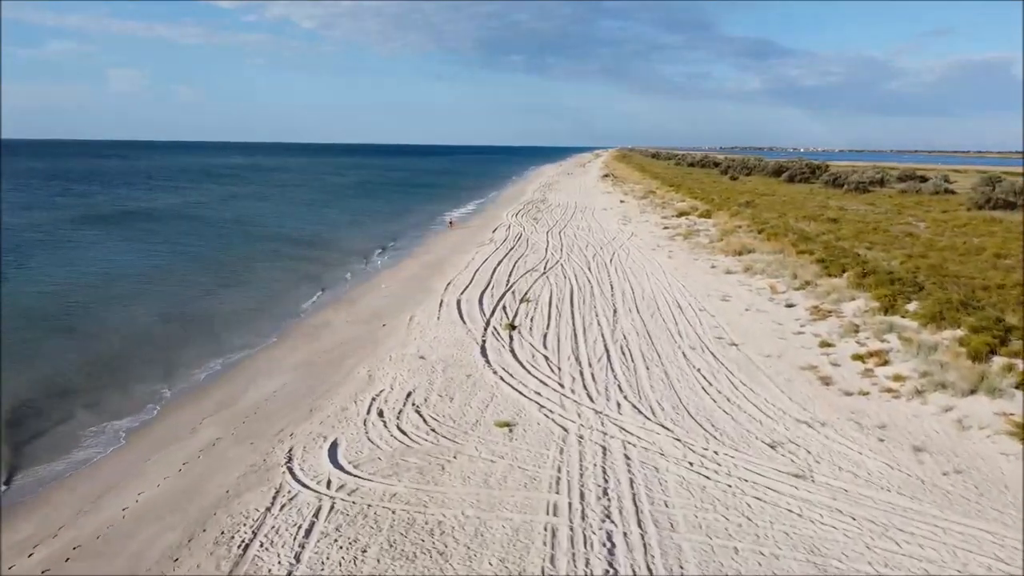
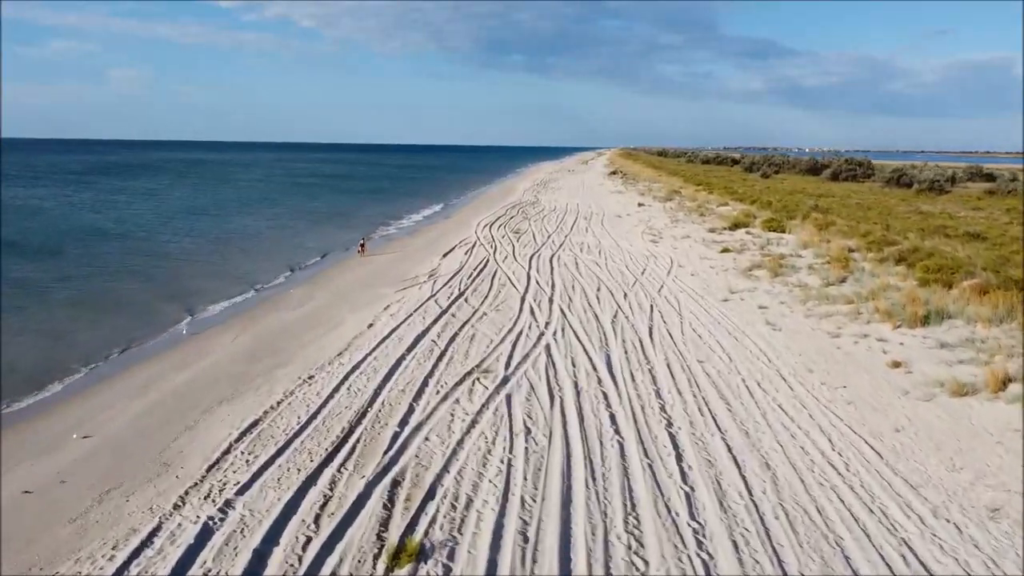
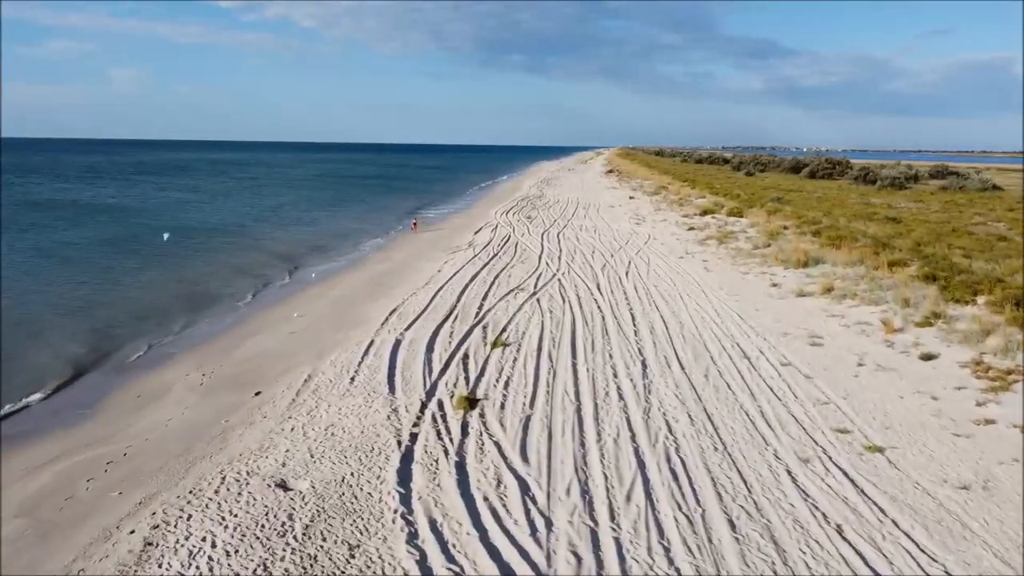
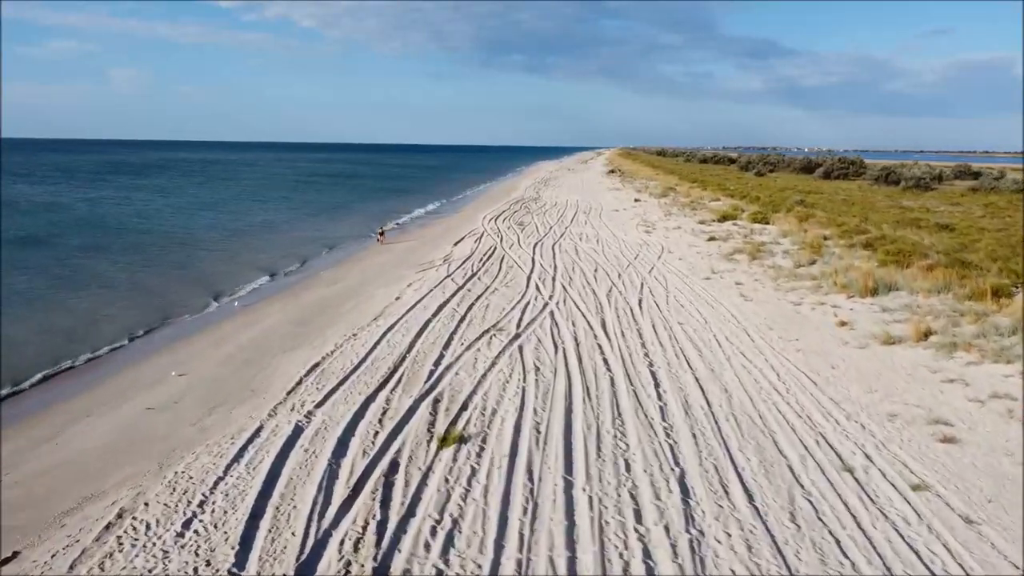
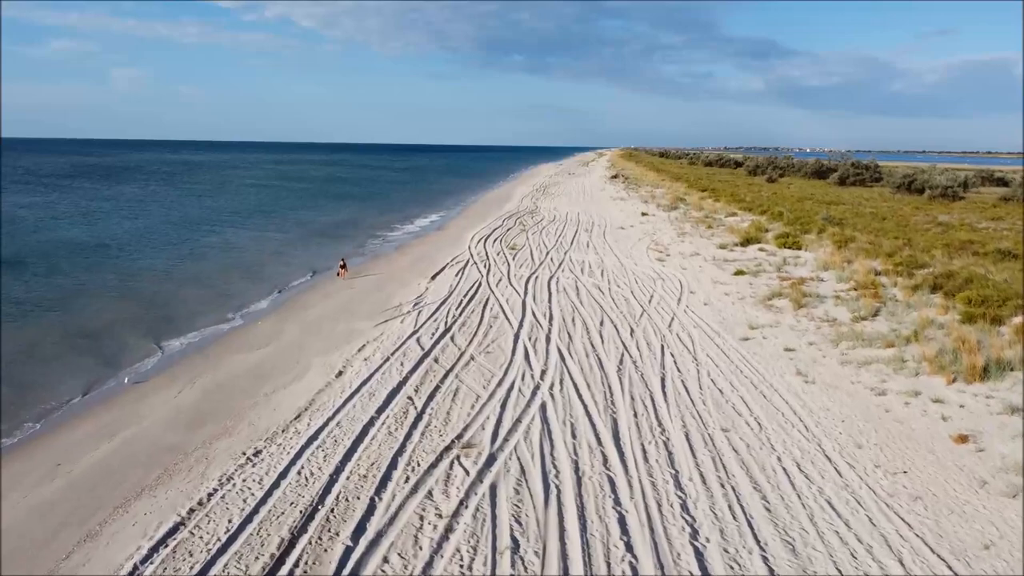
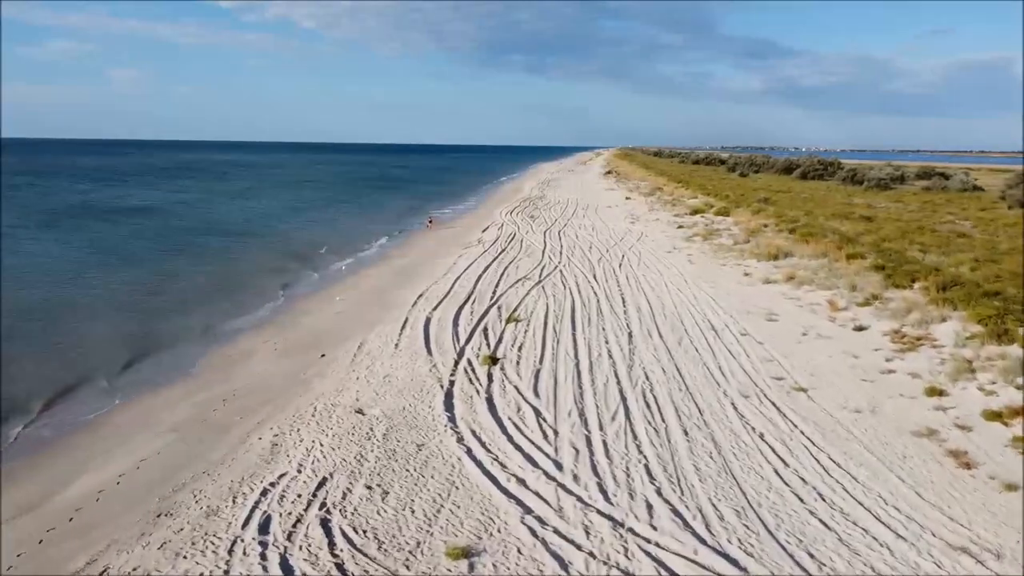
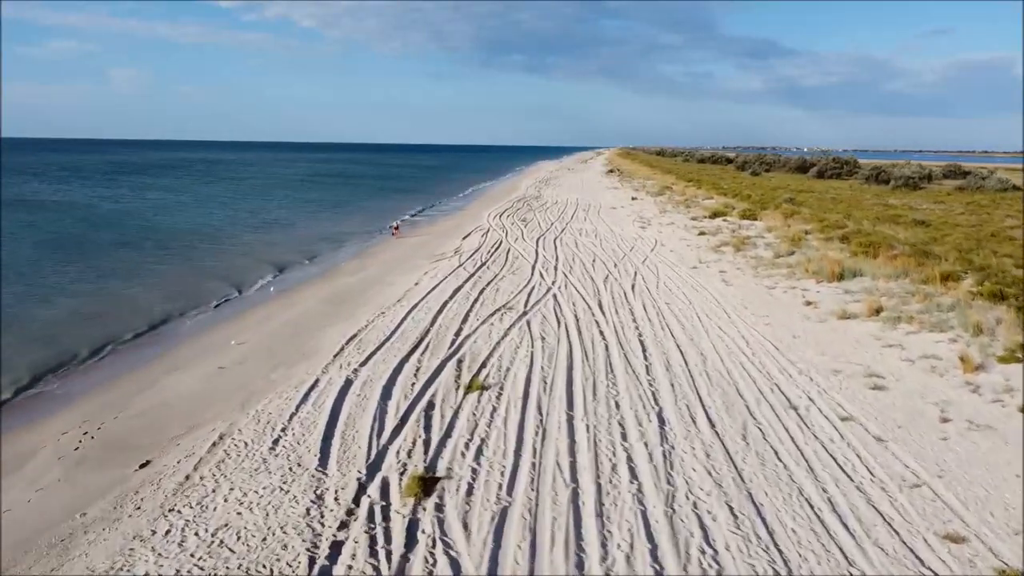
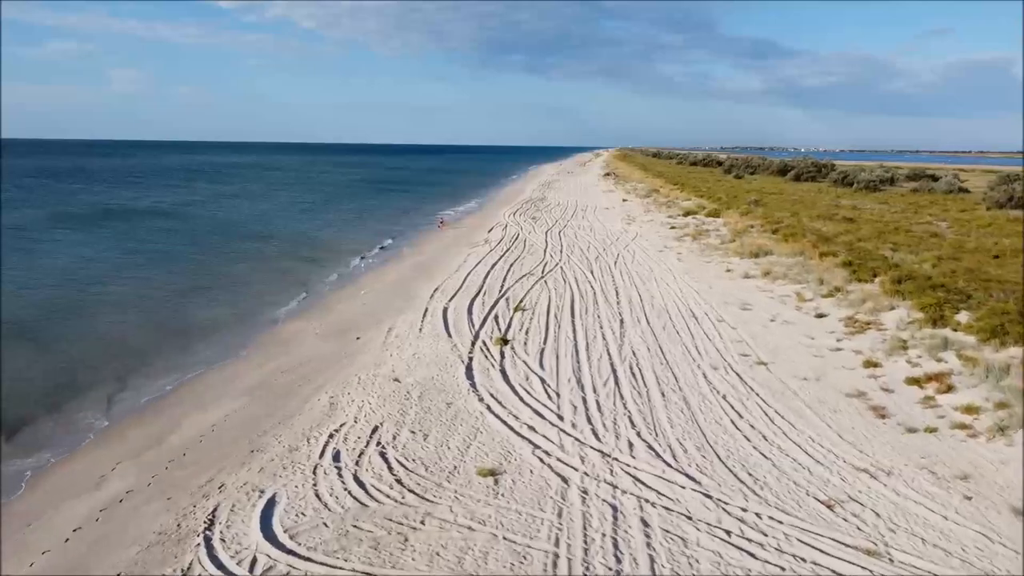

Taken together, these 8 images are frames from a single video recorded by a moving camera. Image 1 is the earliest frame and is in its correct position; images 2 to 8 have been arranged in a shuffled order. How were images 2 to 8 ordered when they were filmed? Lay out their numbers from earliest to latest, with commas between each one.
8, 6, 3, 7, 4, 2, 5
